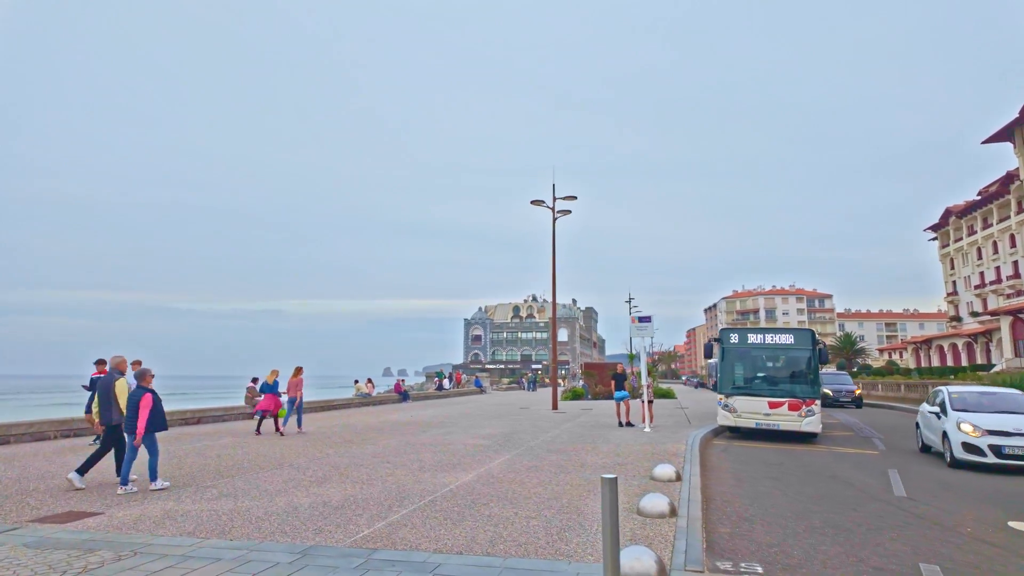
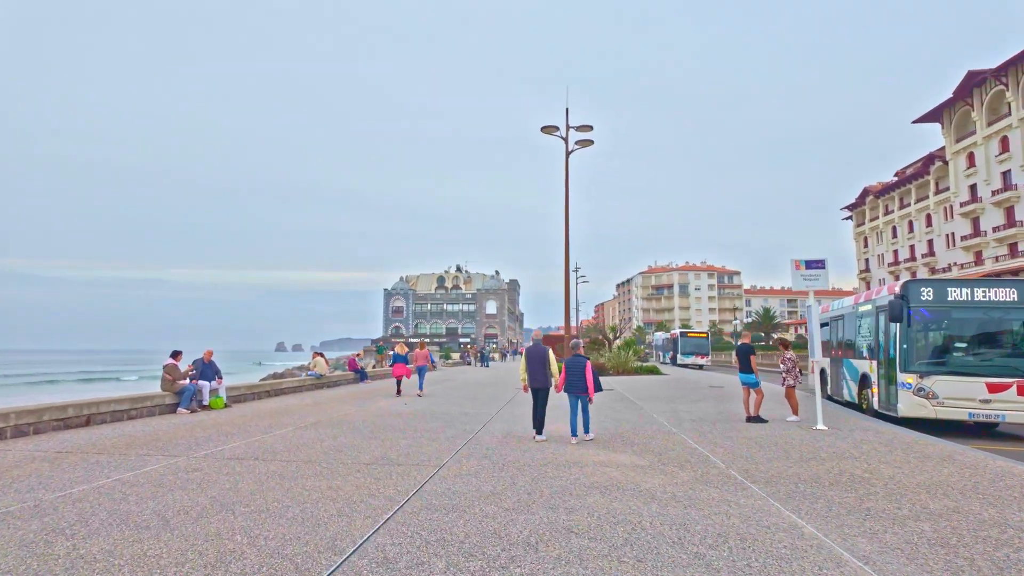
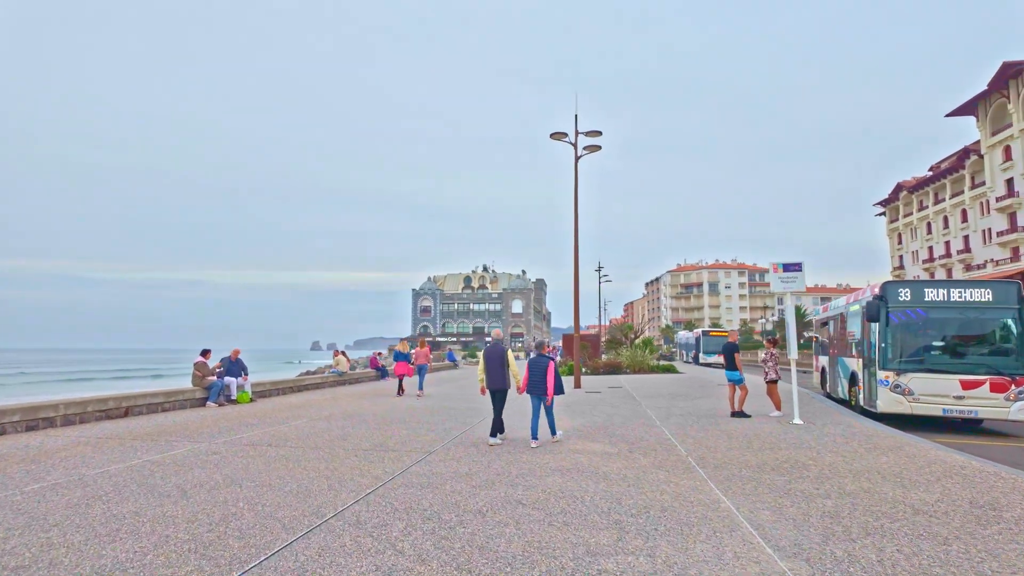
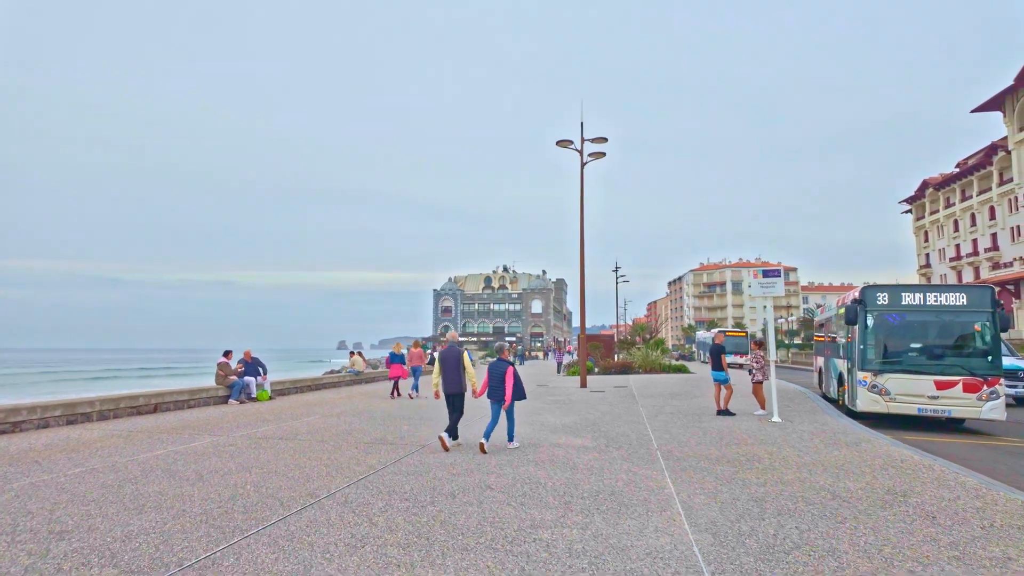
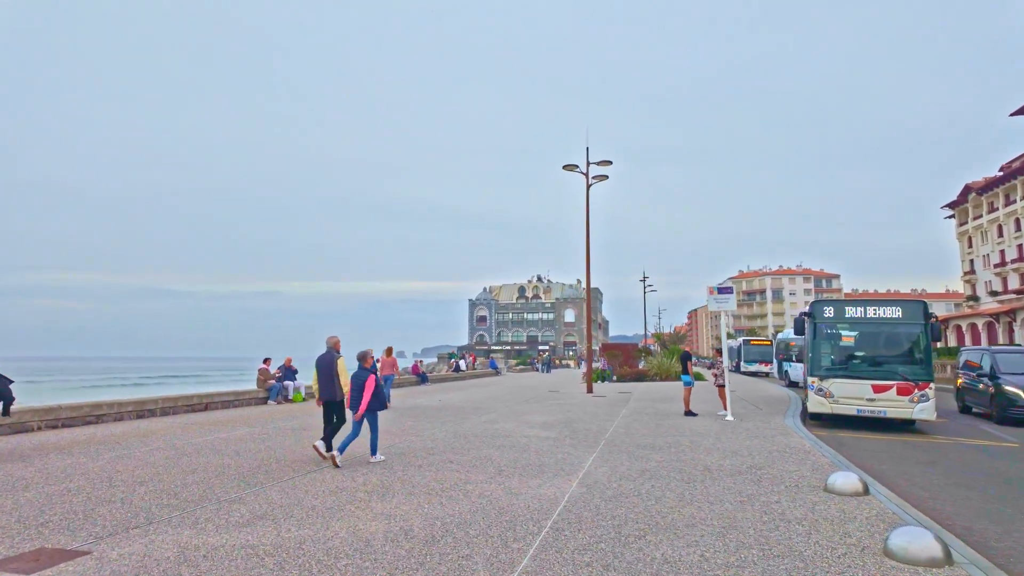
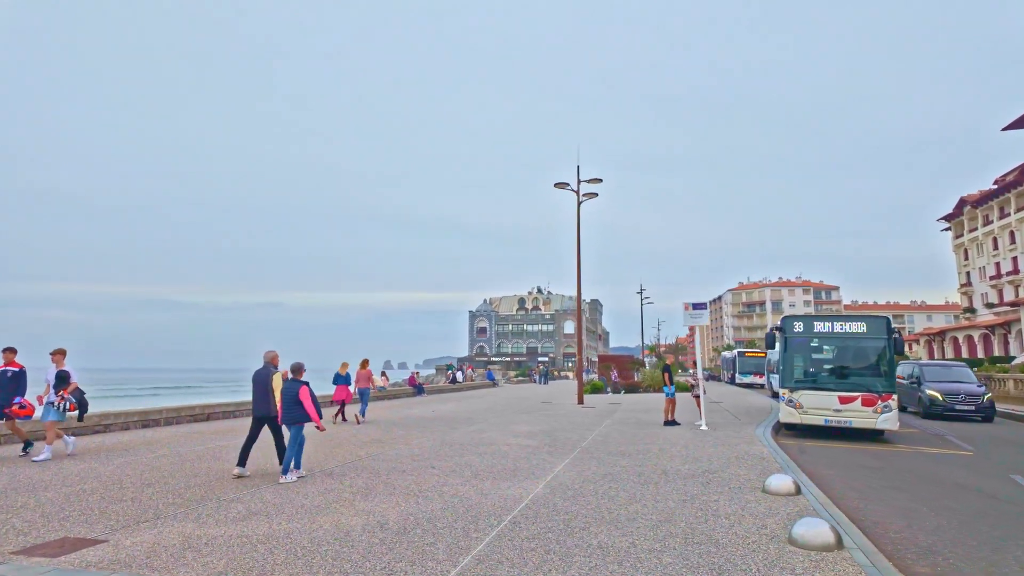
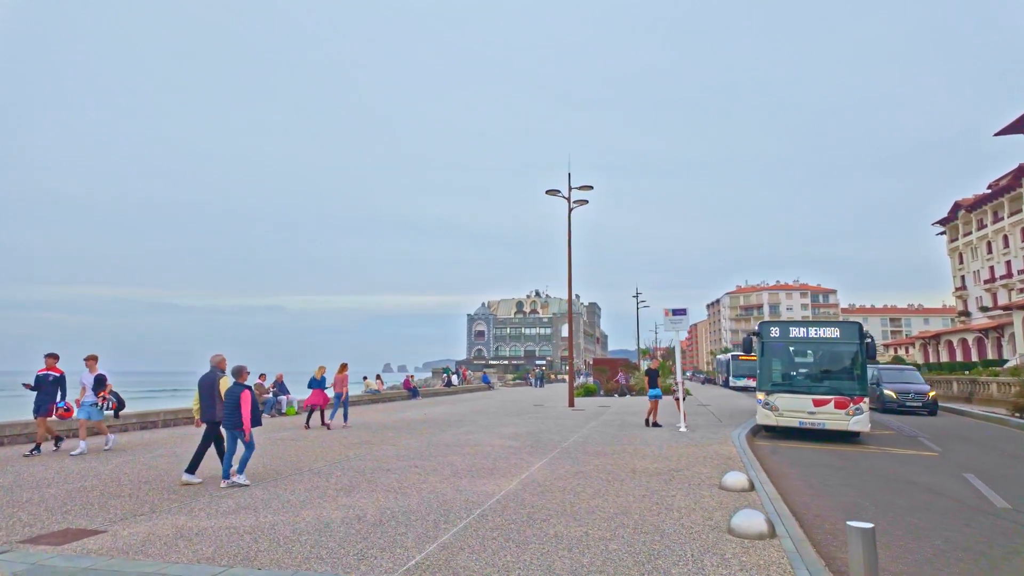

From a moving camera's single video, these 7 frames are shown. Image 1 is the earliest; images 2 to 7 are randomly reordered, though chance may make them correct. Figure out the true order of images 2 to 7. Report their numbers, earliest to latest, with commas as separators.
7, 6, 5, 4, 3, 2
